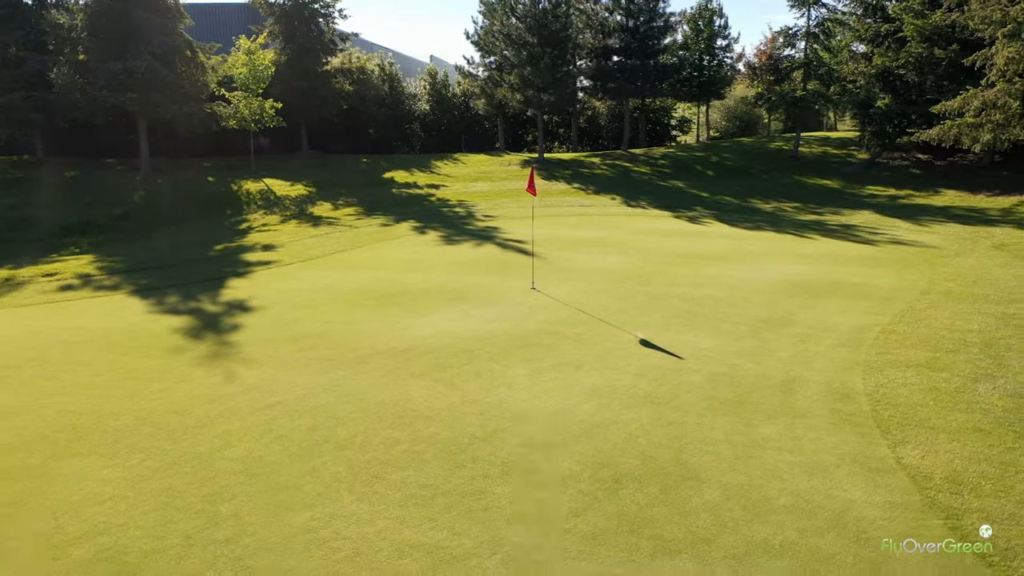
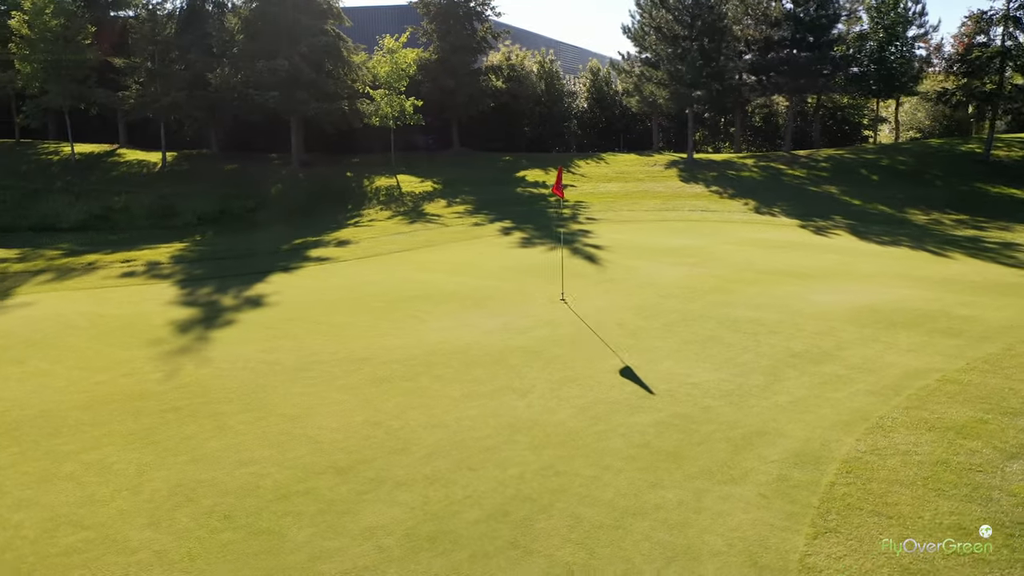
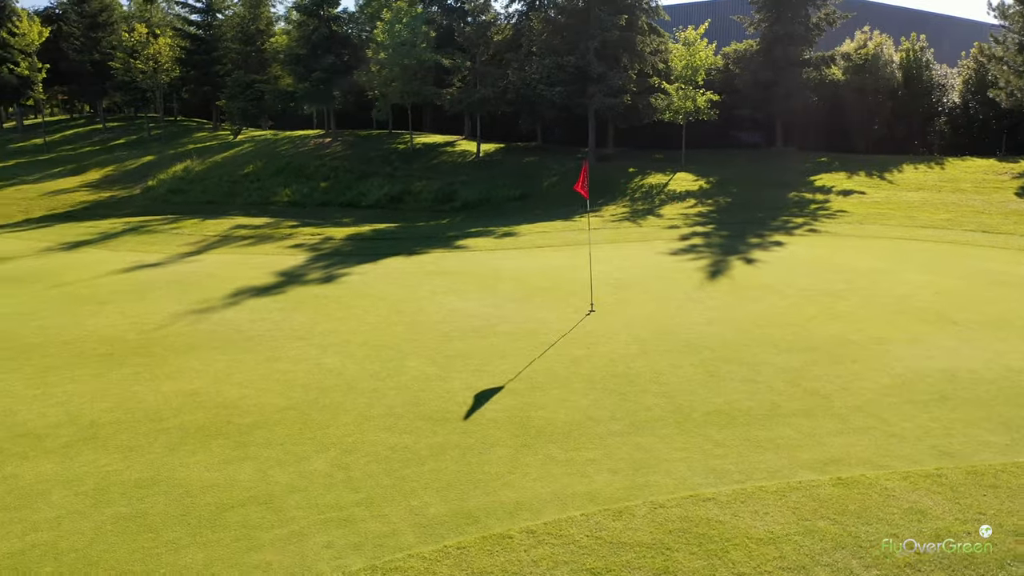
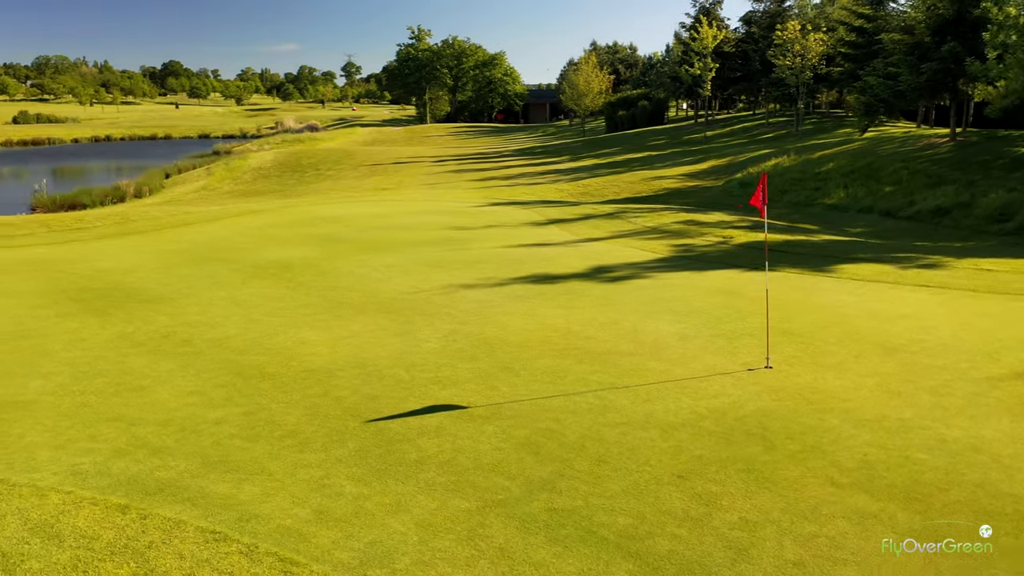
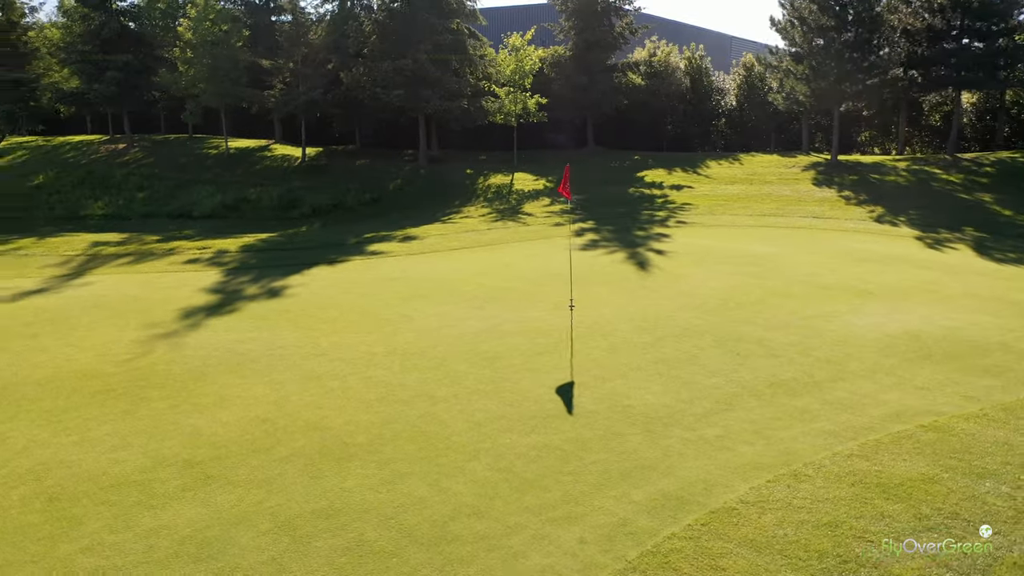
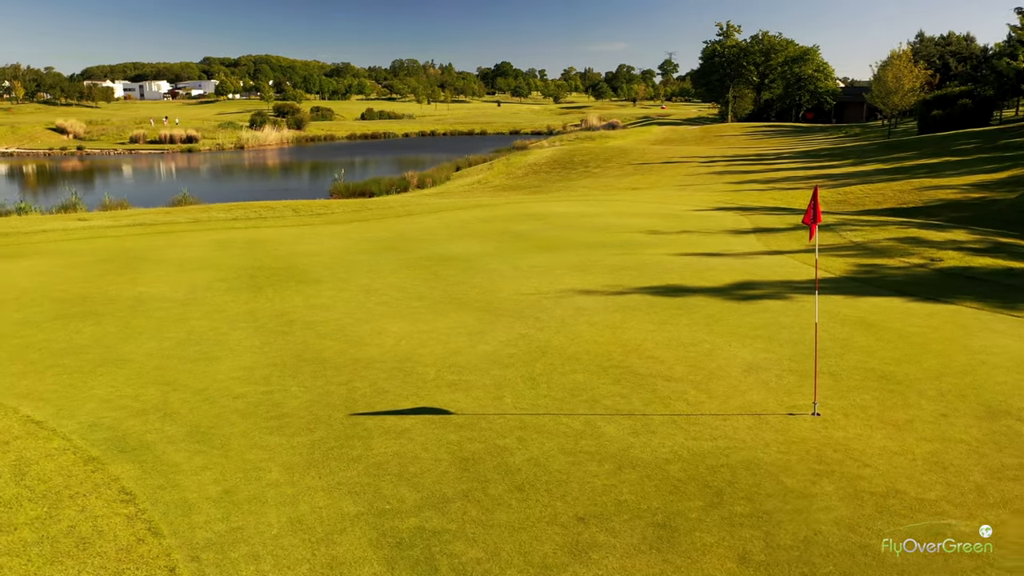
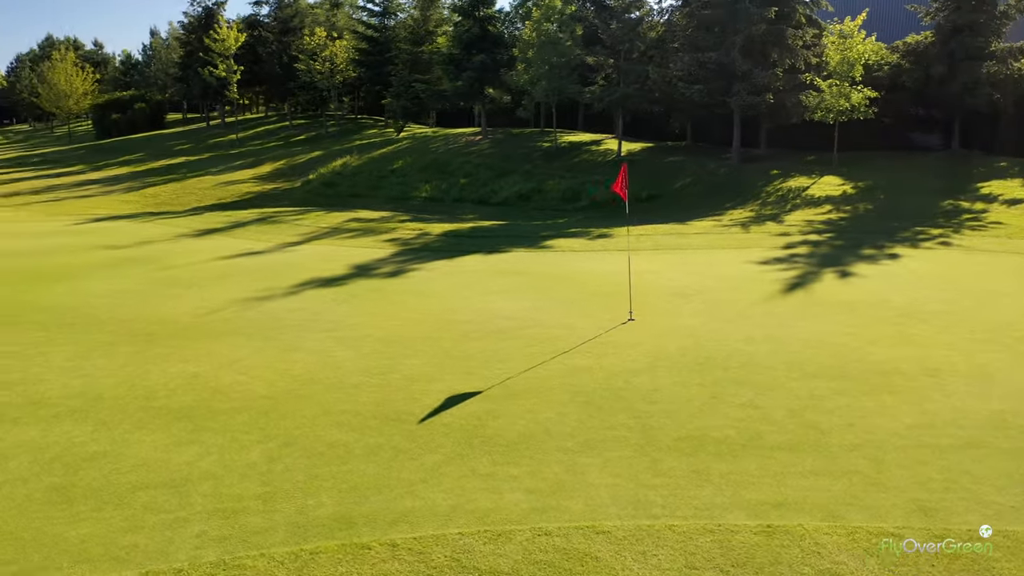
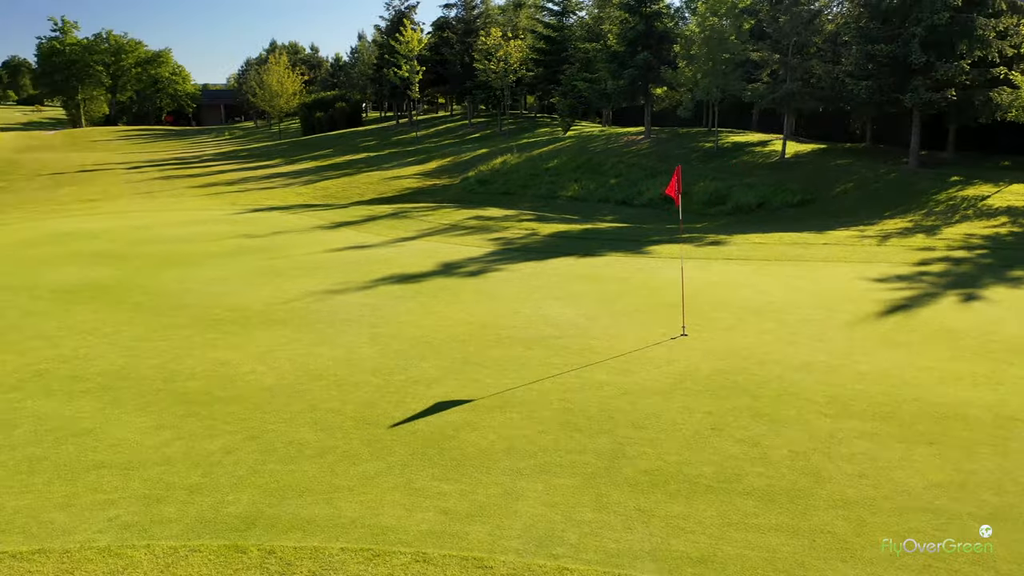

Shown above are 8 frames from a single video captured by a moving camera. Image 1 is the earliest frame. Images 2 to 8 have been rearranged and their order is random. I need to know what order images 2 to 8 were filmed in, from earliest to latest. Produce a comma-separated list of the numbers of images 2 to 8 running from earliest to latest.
2, 5, 3, 7, 8, 4, 6
